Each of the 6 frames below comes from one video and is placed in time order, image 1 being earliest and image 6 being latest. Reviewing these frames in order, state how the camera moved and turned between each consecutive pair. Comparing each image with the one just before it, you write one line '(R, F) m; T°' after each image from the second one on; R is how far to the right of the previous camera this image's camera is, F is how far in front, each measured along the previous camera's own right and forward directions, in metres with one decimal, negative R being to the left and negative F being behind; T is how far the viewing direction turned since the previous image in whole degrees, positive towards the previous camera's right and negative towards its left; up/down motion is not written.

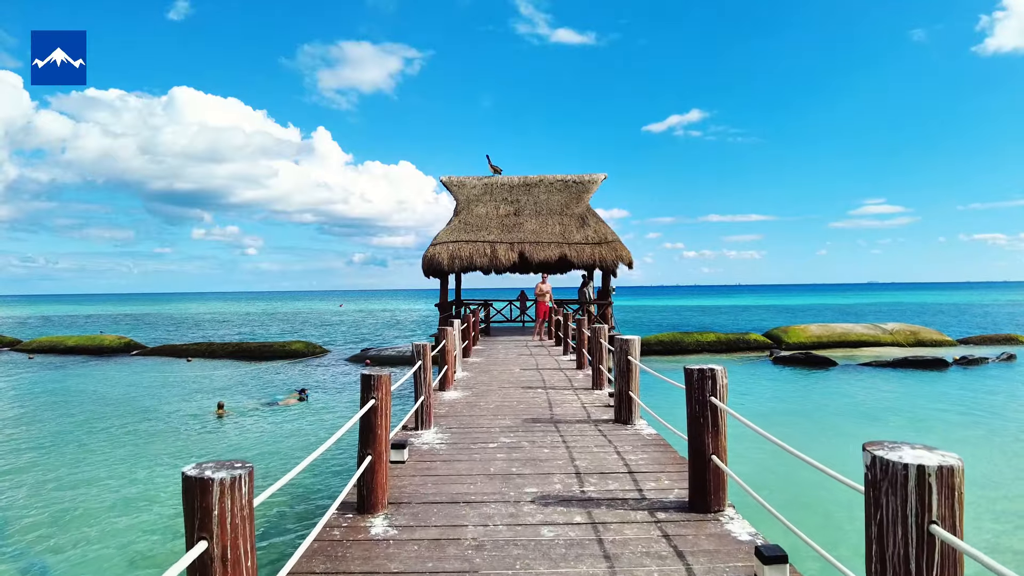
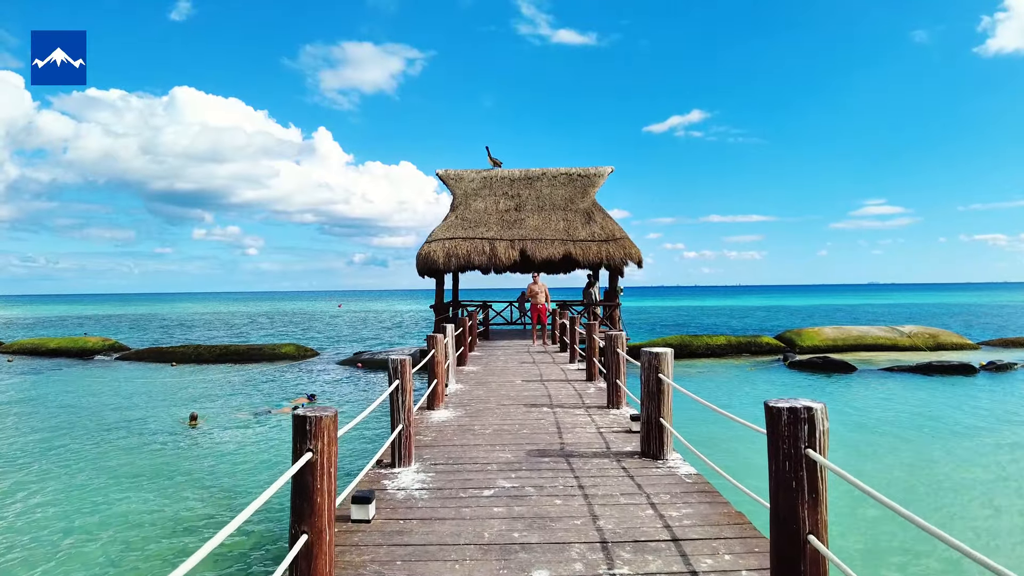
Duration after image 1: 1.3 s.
(0.0, +1.1) m; 0°
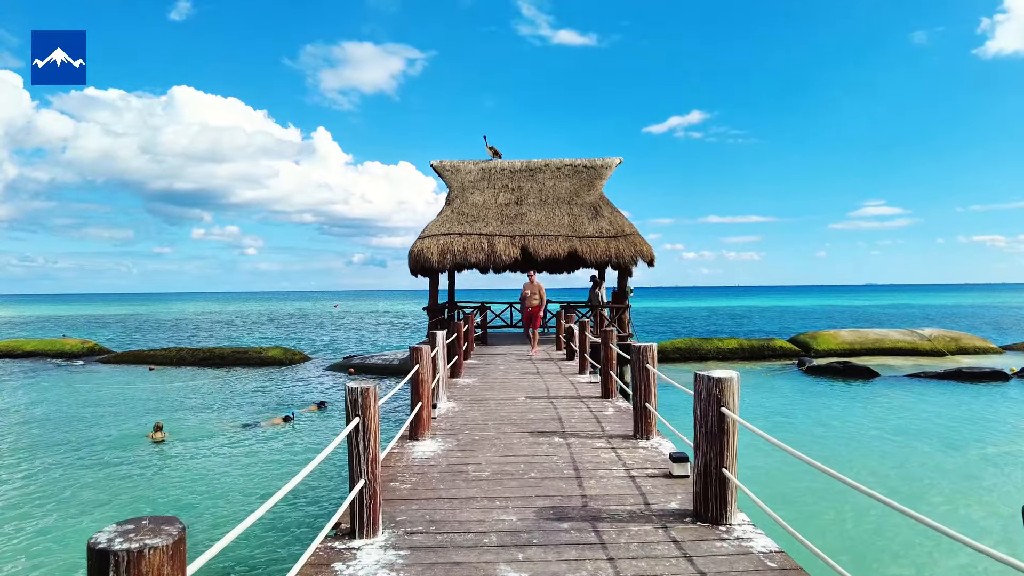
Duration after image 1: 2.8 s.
(0.0, +1.2) m; 0°
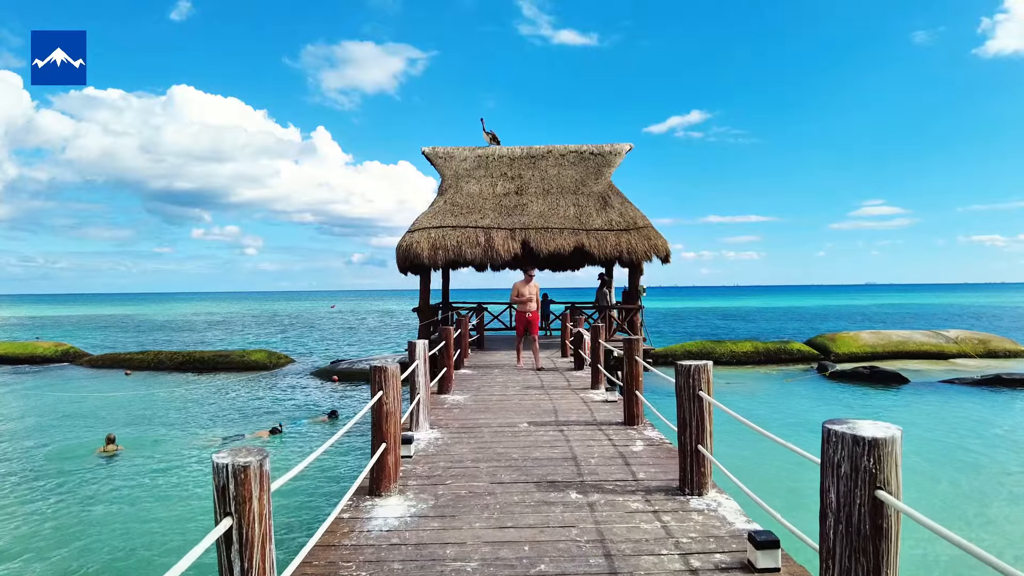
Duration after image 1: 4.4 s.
(0.0, +1.4) m; 0°
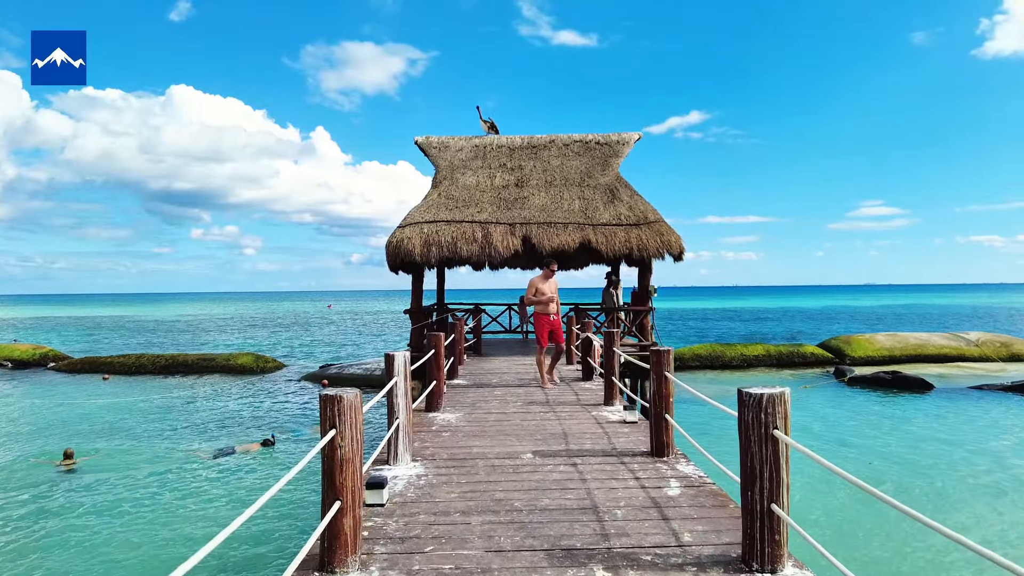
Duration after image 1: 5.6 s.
(0.0, +1.0) m; 0°
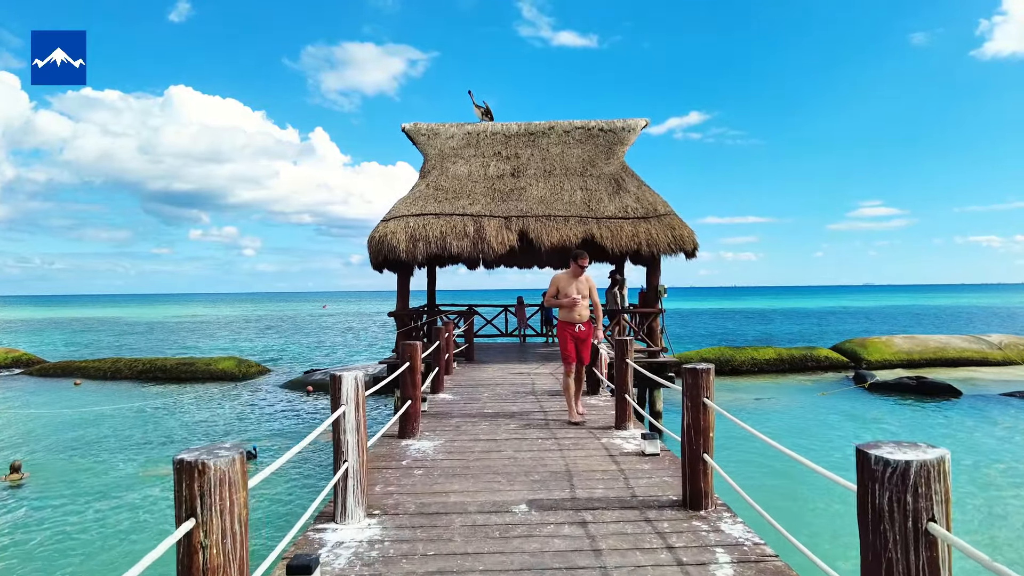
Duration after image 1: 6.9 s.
(+0.1, +1.1) m; 0°
